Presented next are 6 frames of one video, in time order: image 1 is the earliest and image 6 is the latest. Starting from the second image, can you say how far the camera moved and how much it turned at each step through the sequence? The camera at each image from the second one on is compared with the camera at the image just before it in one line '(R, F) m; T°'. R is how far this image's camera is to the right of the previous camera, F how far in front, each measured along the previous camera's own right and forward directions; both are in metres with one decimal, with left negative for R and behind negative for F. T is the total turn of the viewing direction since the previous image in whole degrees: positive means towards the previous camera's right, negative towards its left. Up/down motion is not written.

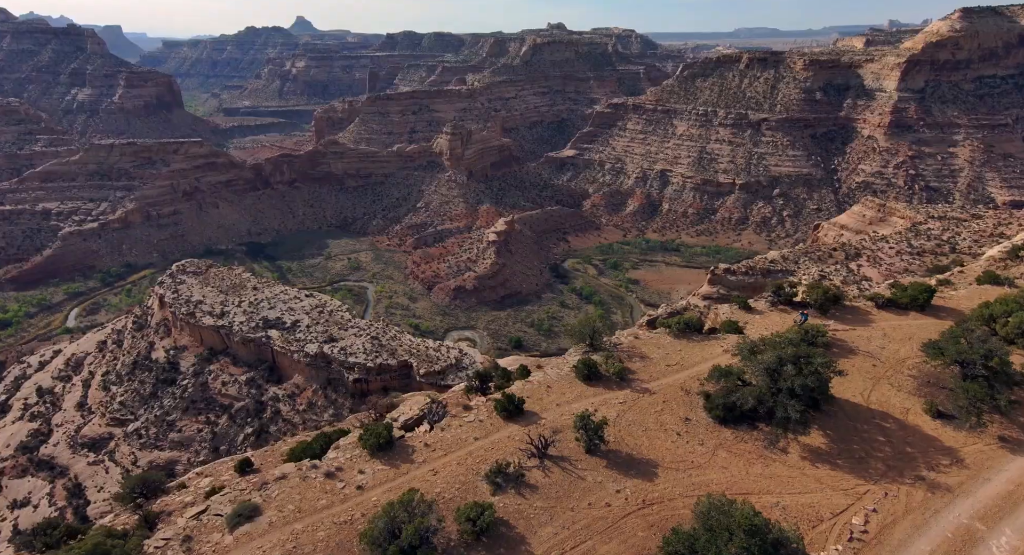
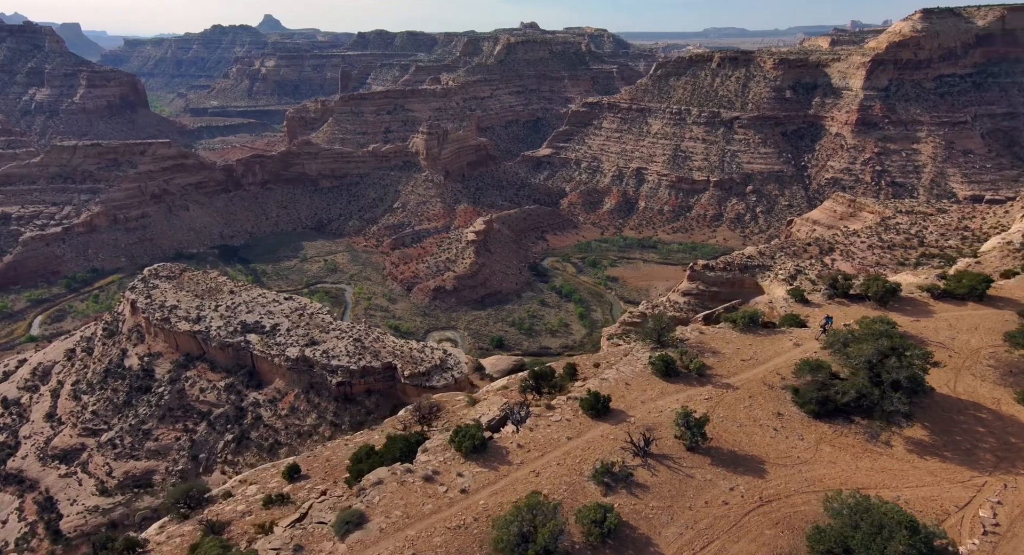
(-1.1, -0.1) m; +3°
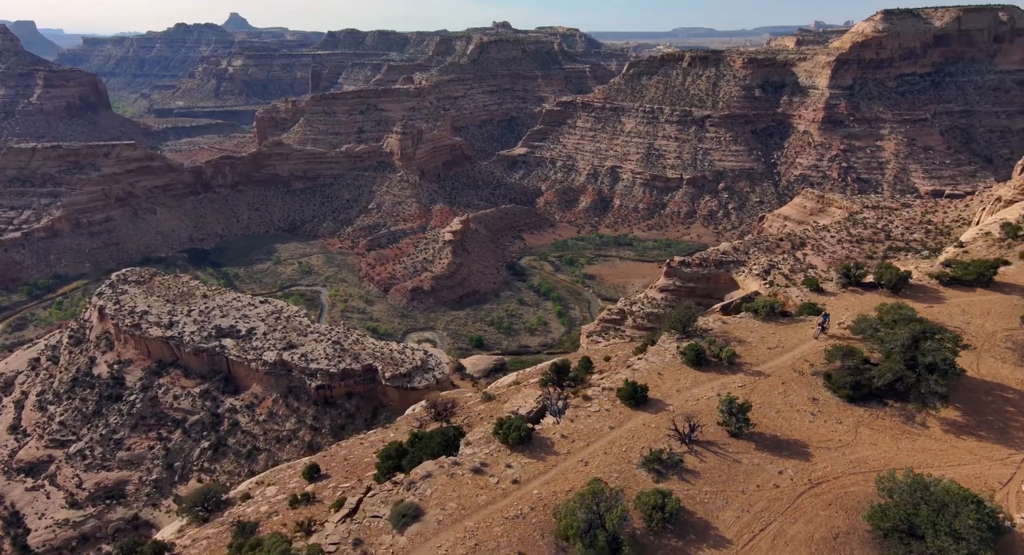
(-0.8, -0.1) m; +3°
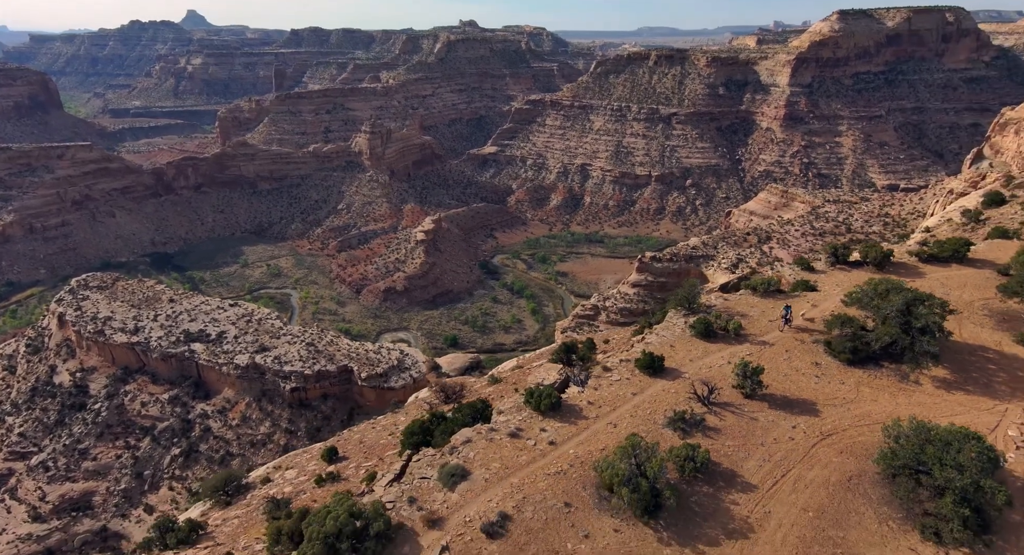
(-0.9, -0.1) m; +3°
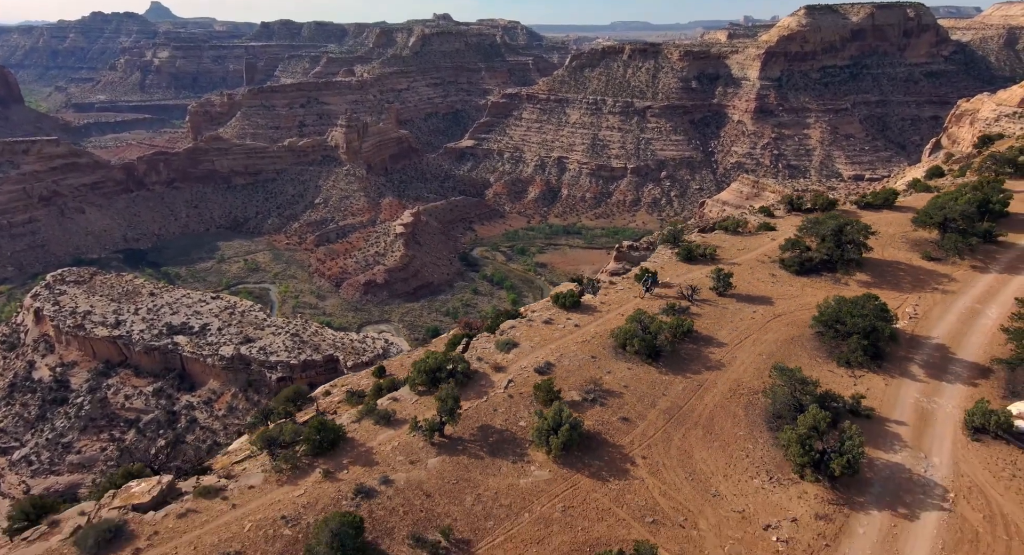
(-0.9, -0.3) m; +3°
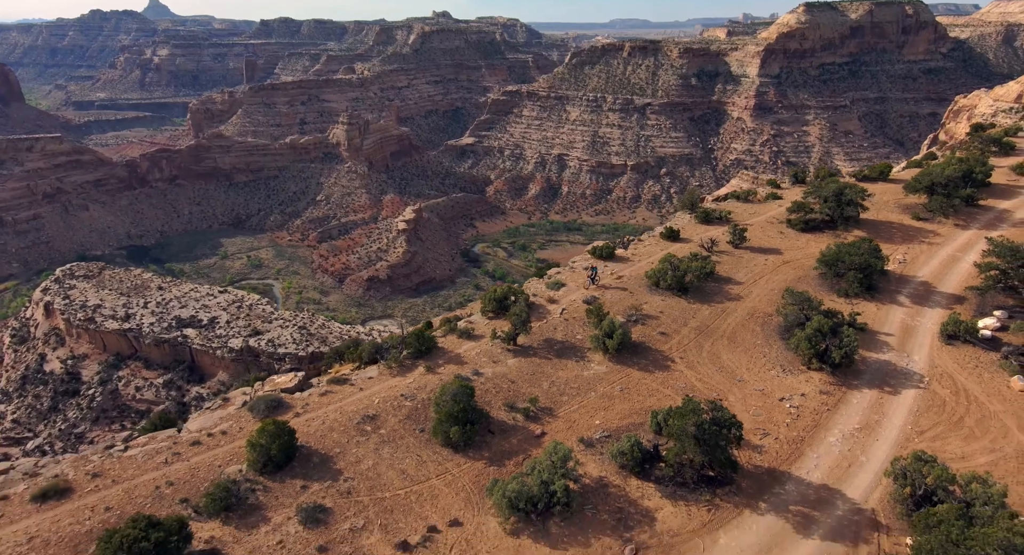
(-0.3, -0.2) m; 0°
